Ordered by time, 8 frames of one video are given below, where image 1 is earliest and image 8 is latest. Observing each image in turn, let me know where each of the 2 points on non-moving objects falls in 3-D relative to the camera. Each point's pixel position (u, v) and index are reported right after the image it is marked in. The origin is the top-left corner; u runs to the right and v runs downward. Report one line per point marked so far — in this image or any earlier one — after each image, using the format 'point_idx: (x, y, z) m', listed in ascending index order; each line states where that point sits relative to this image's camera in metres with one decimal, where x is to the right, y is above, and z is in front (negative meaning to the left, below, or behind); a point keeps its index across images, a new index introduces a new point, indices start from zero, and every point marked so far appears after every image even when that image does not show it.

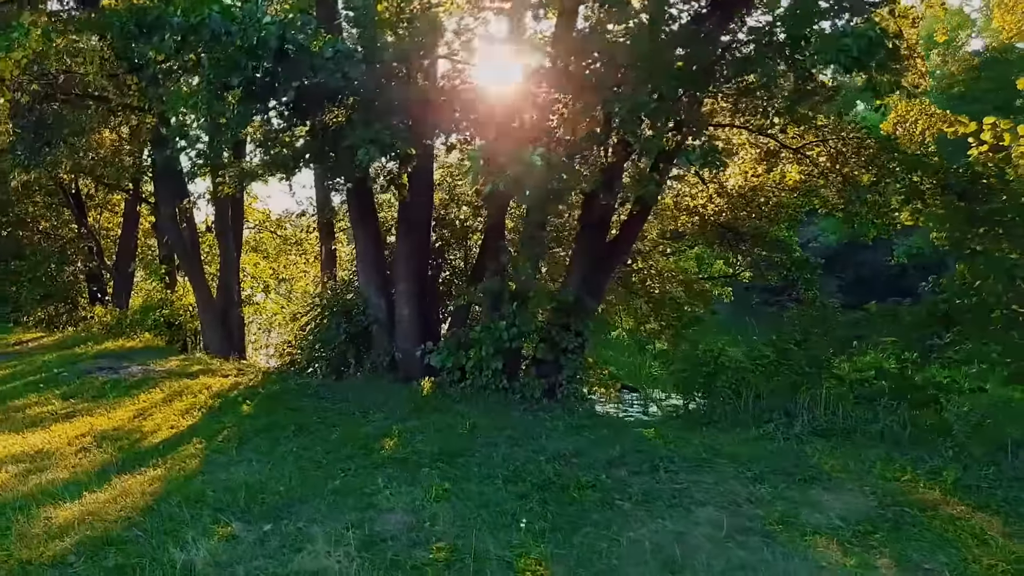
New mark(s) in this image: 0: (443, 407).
0: (-0.6, -1.0, +7.1) m
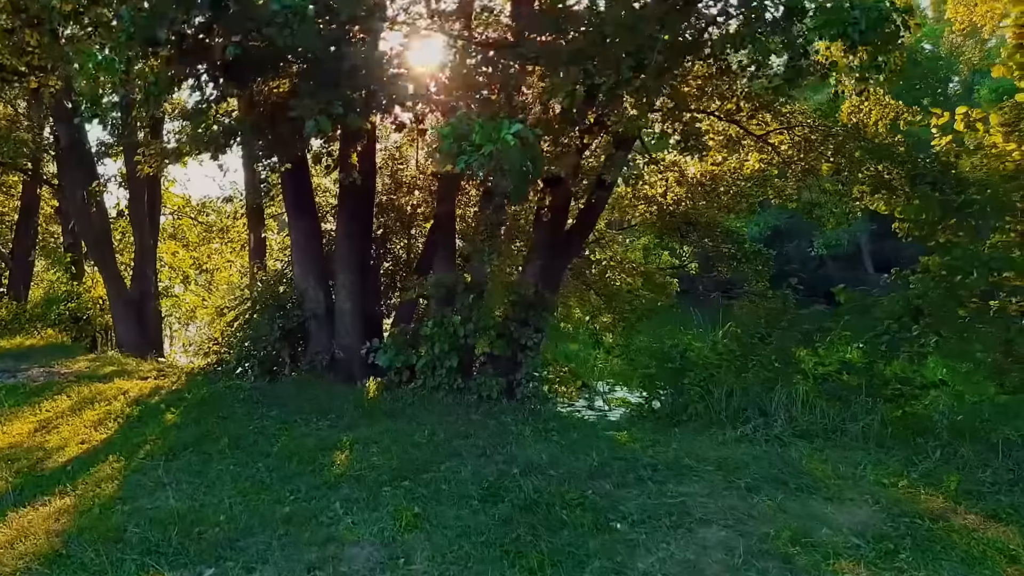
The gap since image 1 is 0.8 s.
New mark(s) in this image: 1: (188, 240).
0: (-0.9, -1.0, +6.5) m
1: (-5.2, +0.8, +13.5) m
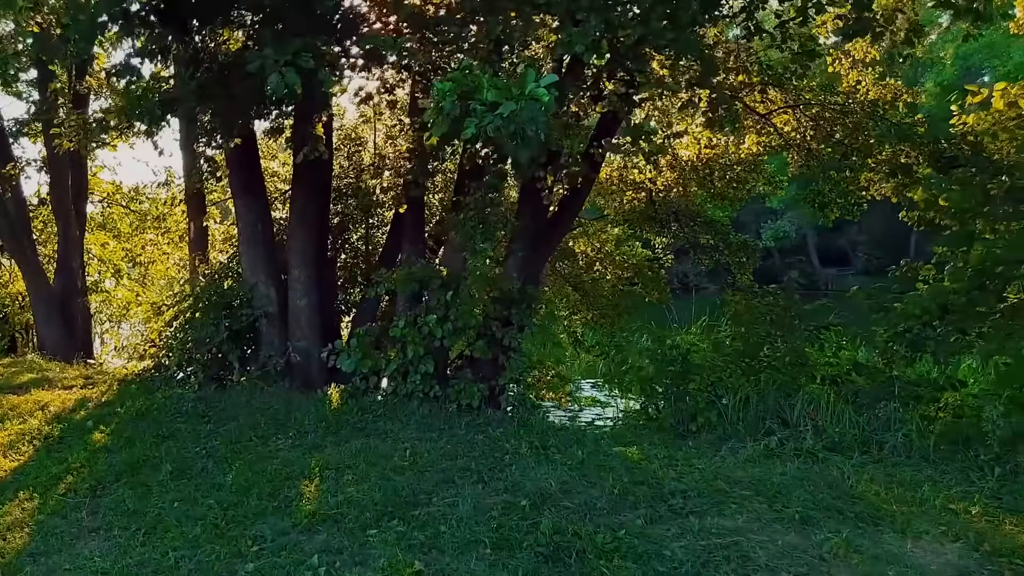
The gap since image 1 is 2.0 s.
0: (-1.0, -0.9, +5.7) m
1: (-5.8, +0.8, +12.3) m
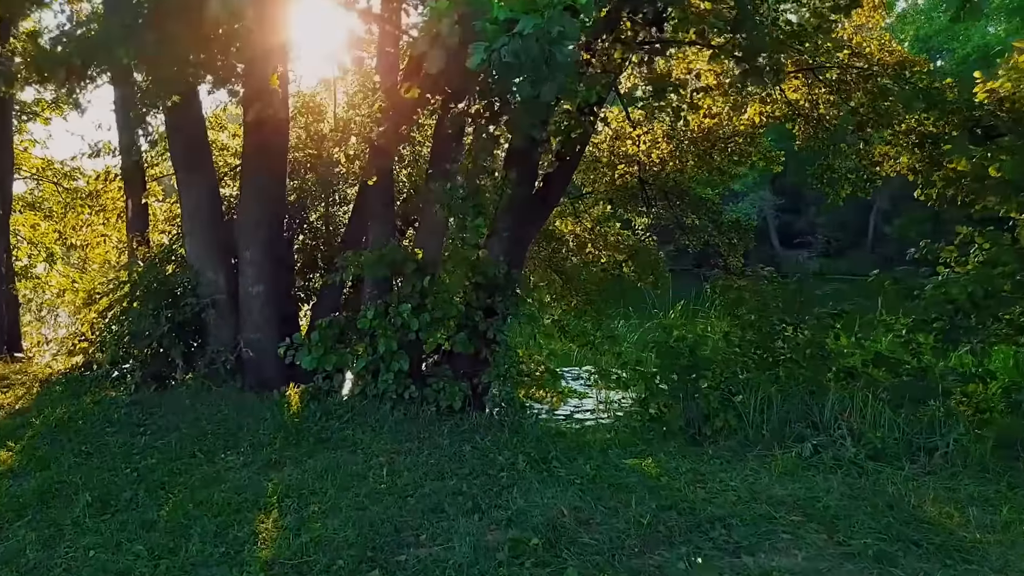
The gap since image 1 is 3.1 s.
0: (-1.0, -0.9, +4.8) m
1: (-6.2, +1.0, +11.2) m
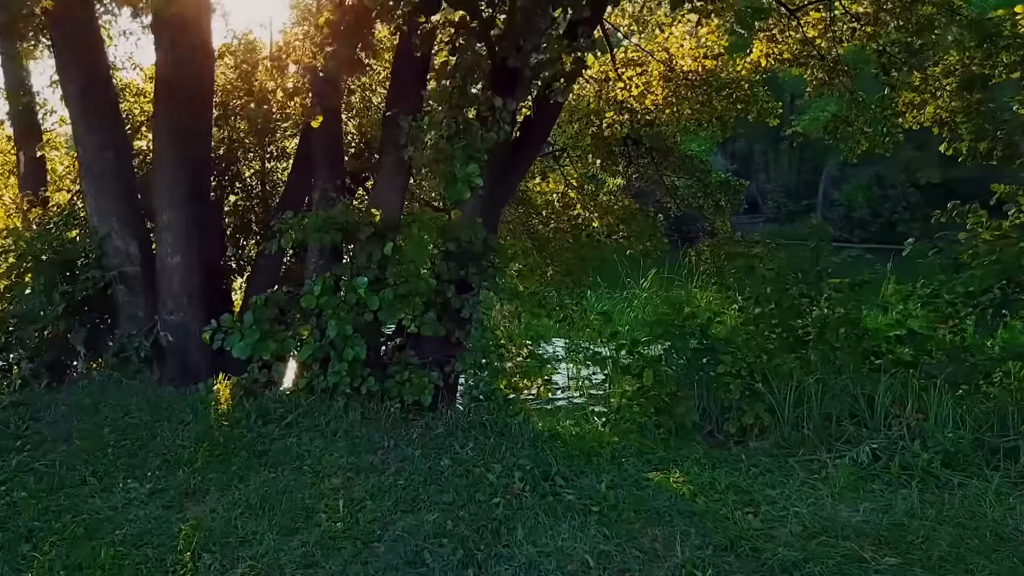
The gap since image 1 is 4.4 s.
0: (-1.1, -0.7, +3.8) m
1: (-6.6, +1.4, +9.7) m
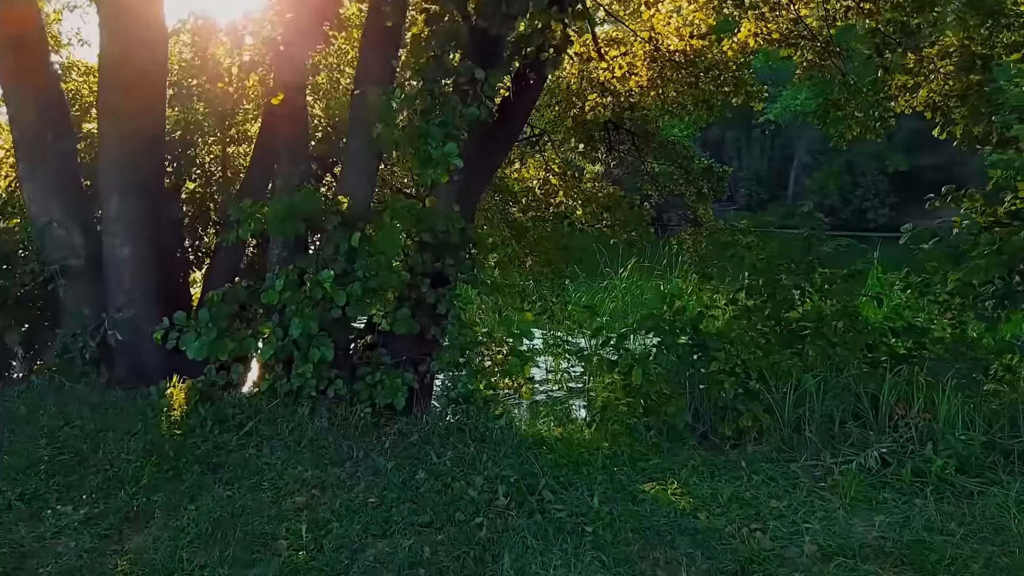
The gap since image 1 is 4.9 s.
0: (-1.2, -0.7, +3.4) m
1: (-6.9, +1.5, +9.1) m
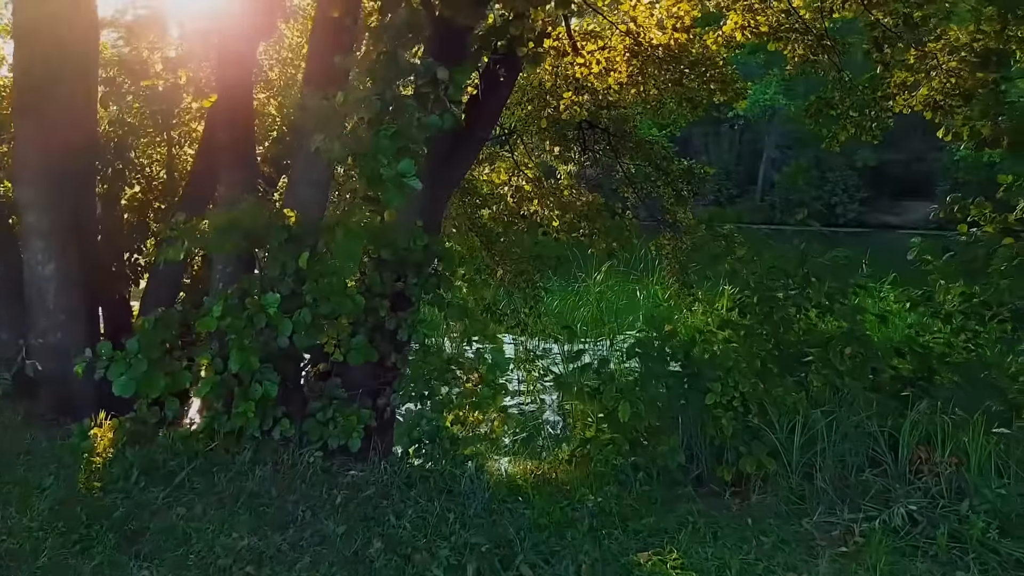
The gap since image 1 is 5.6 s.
0: (-1.3, -0.8, +2.9) m
1: (-7.2, +1.3, +8.4) m
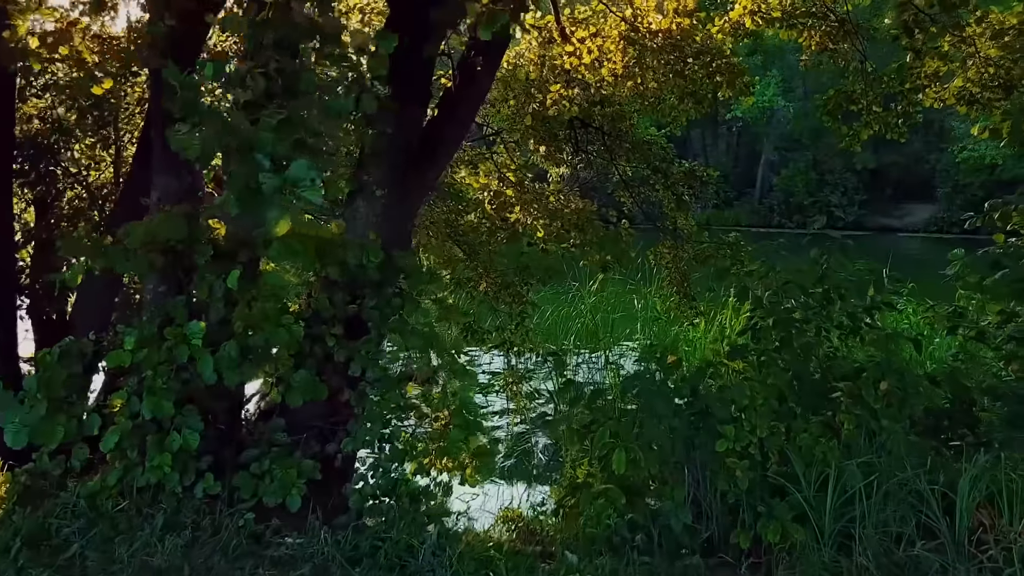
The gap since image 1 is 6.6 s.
0: (-1.4, -0.9, +2.3) m
1: (-7.4, +1.2, +7.7) m
